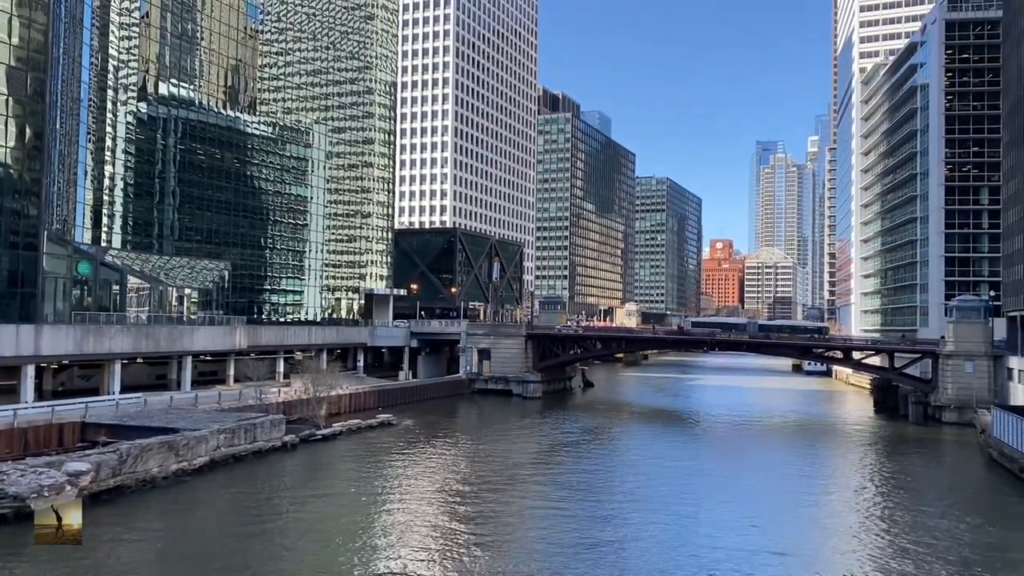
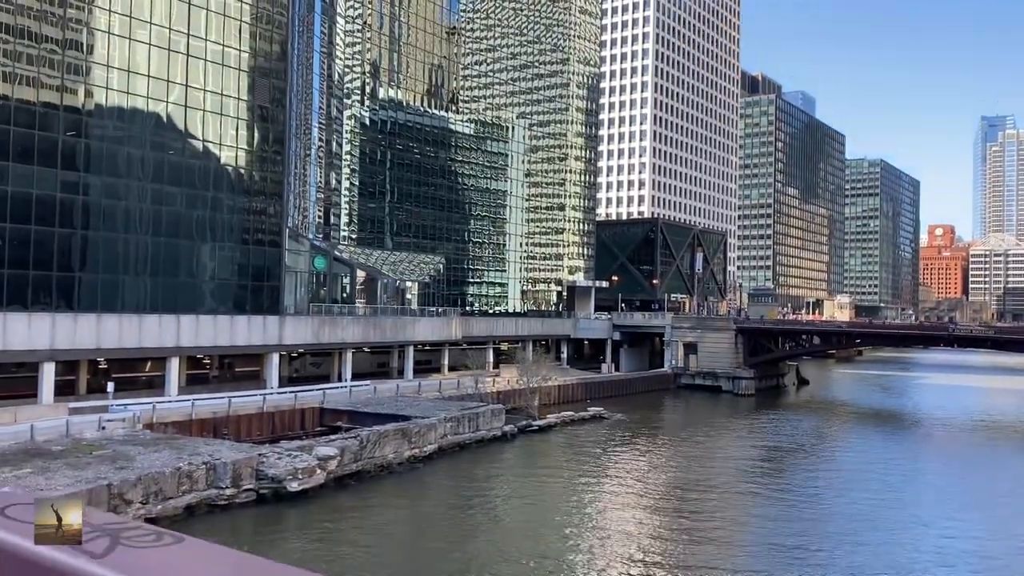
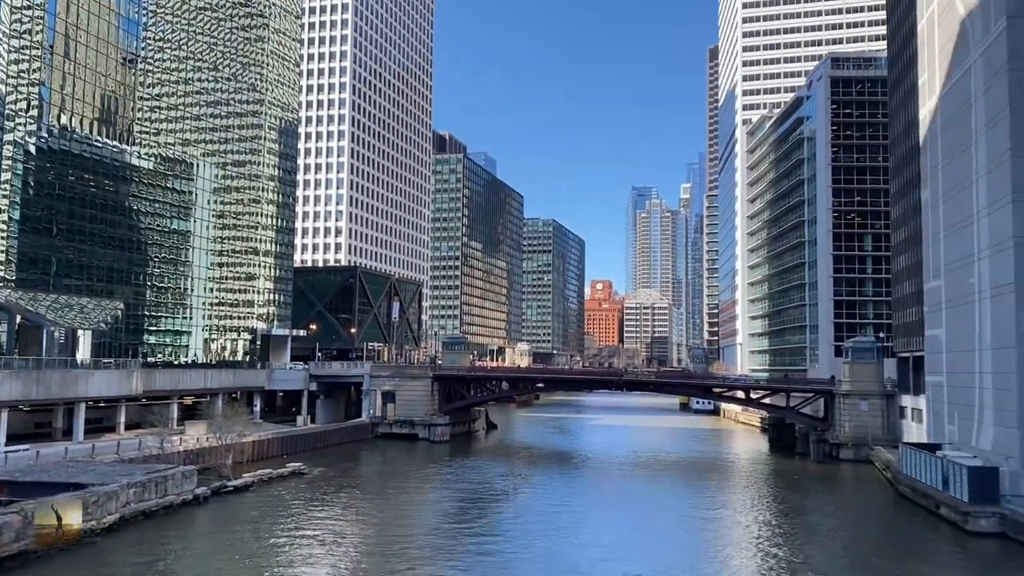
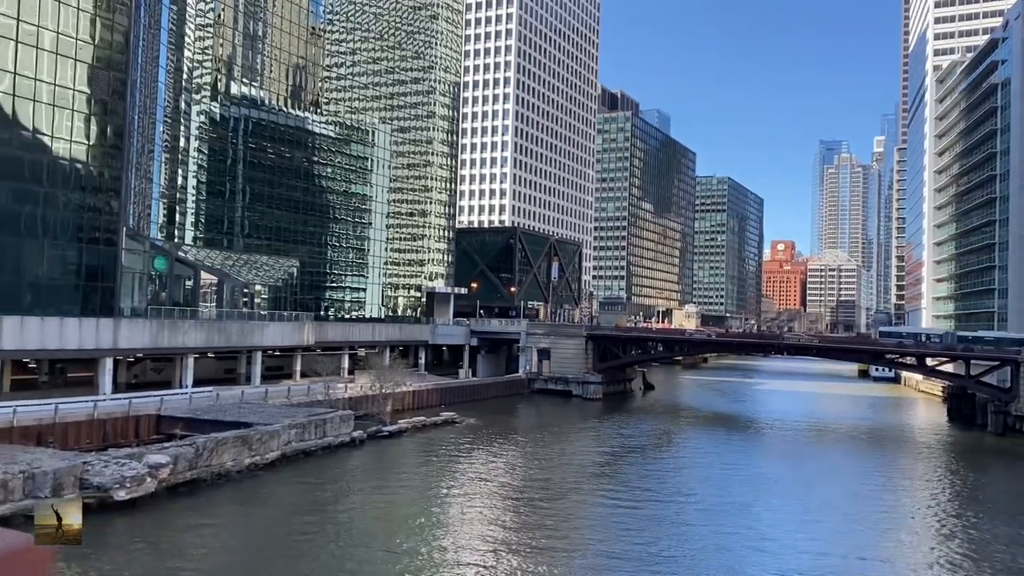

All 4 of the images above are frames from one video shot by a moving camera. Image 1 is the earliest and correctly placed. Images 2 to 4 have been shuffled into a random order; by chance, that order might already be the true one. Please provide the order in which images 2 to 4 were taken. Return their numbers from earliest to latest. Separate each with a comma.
4, 2, 3
